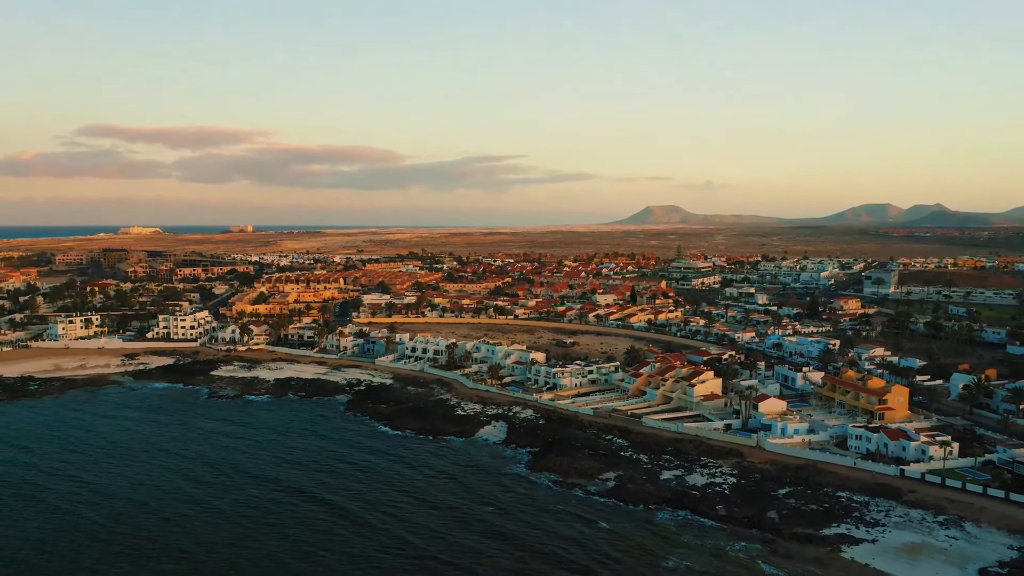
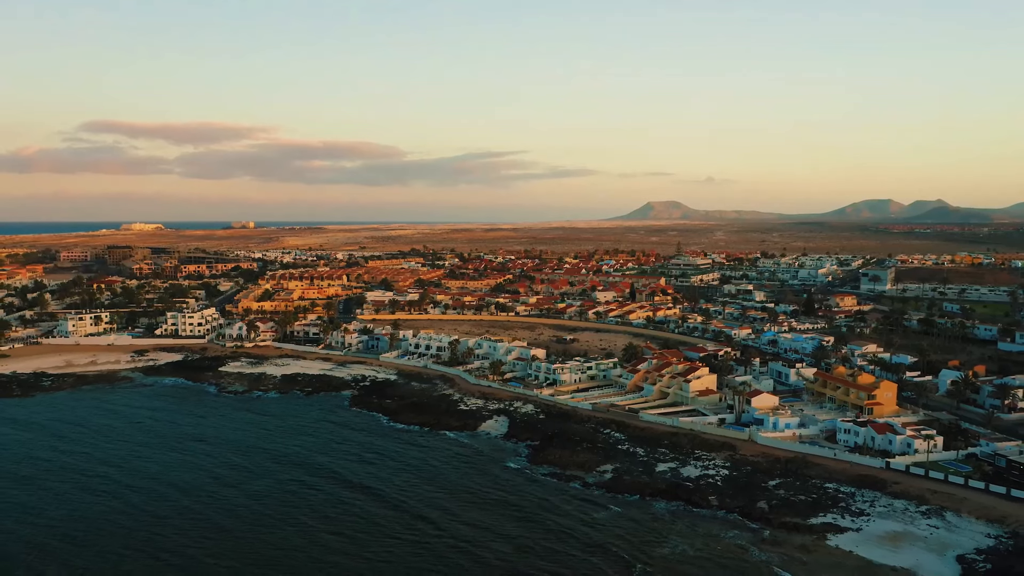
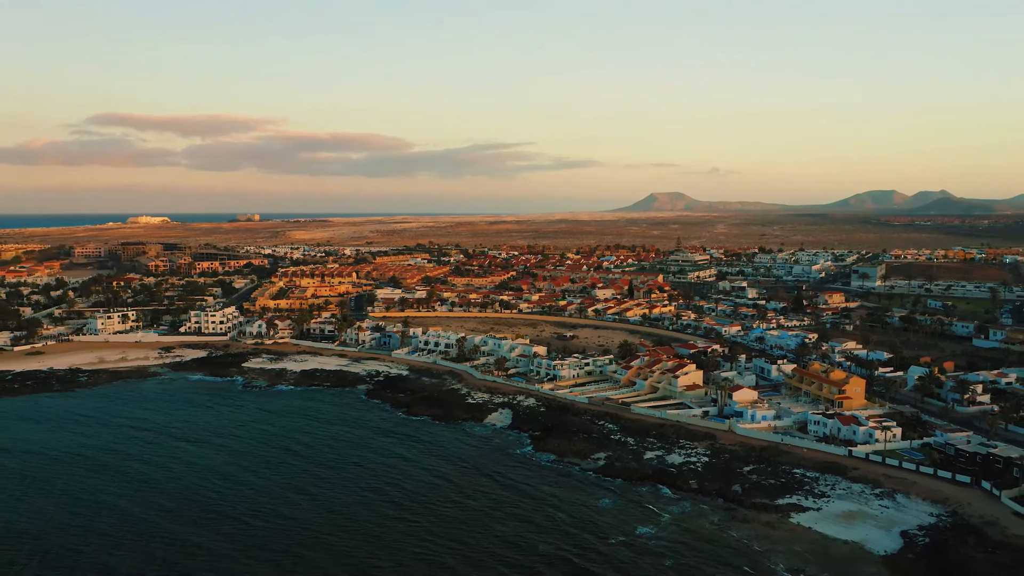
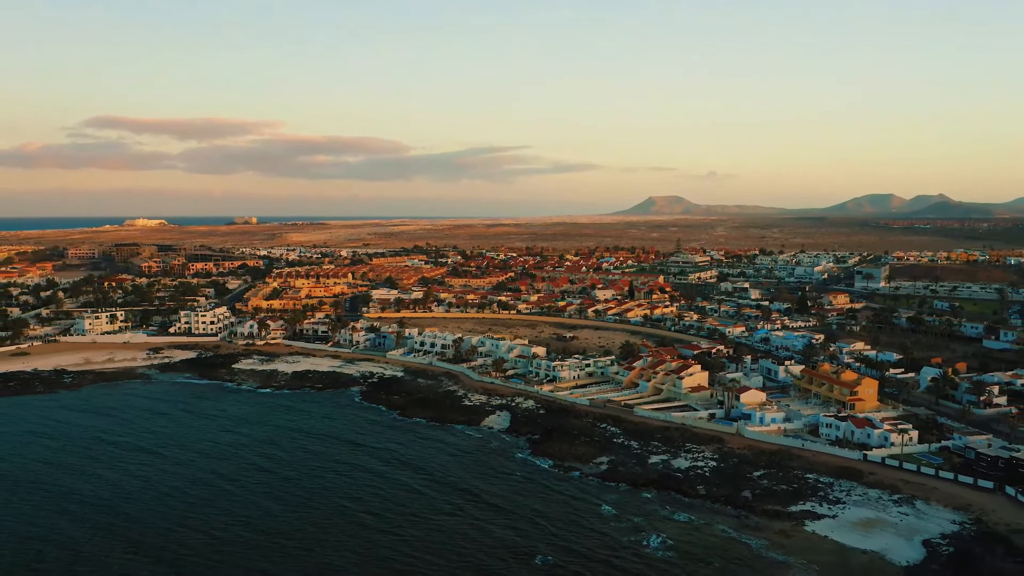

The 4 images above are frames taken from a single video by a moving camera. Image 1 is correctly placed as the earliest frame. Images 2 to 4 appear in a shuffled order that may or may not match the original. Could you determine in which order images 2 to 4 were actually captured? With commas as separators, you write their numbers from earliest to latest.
2, 4, 3
